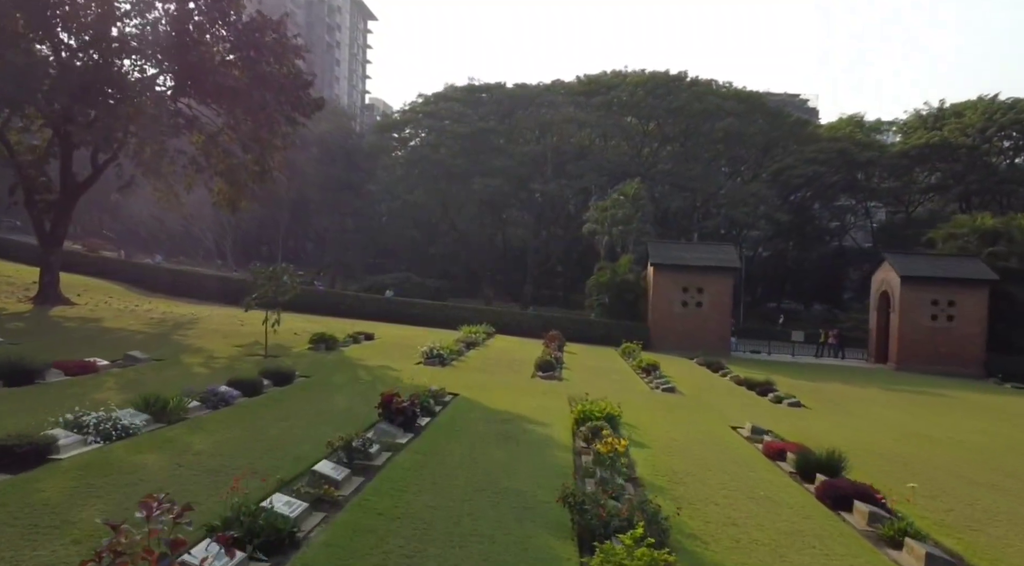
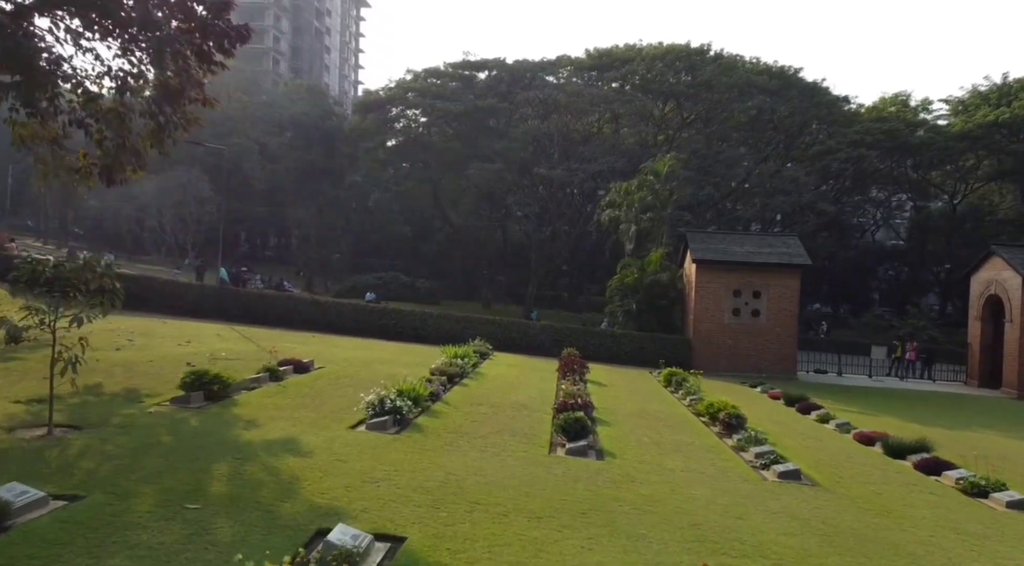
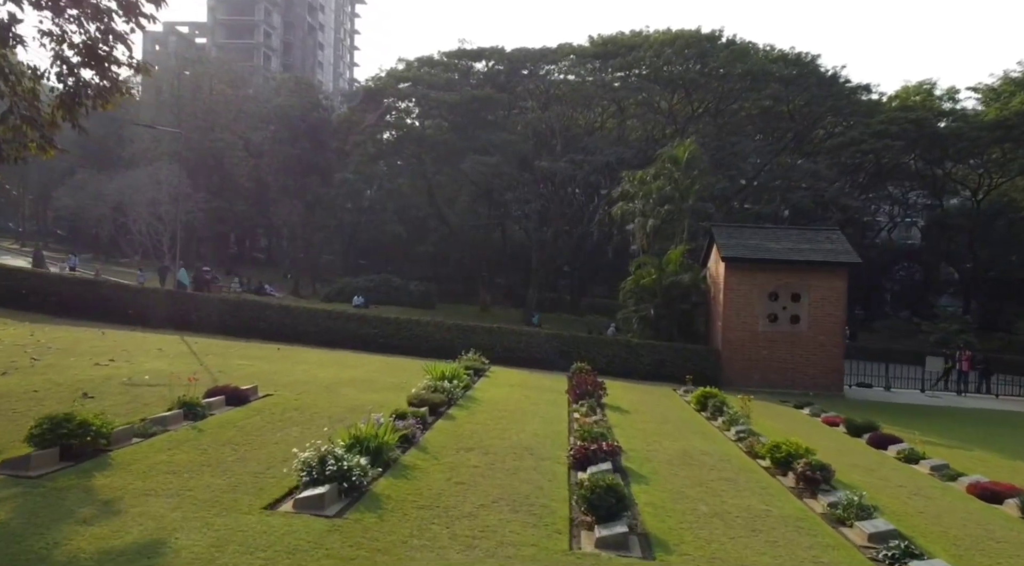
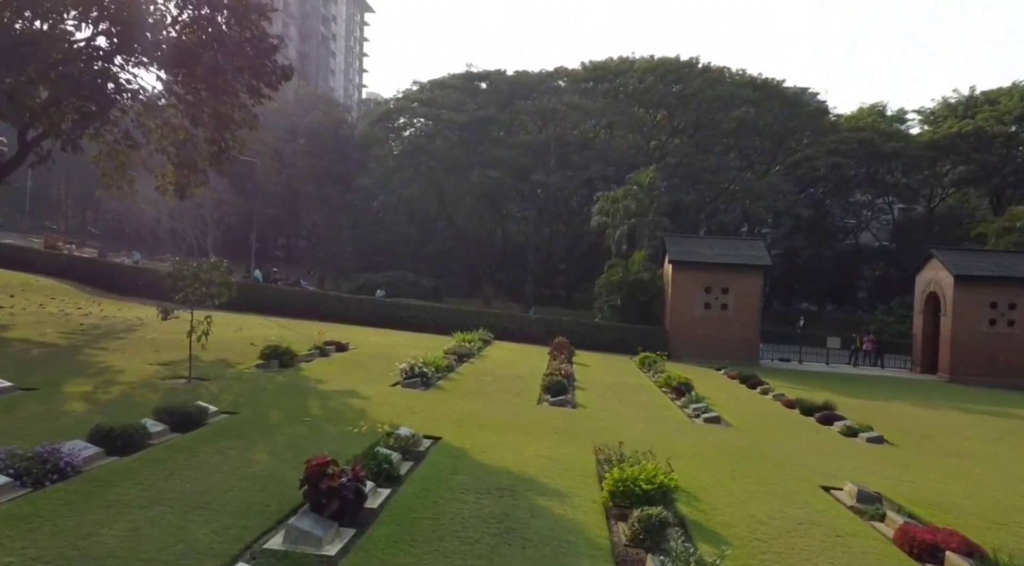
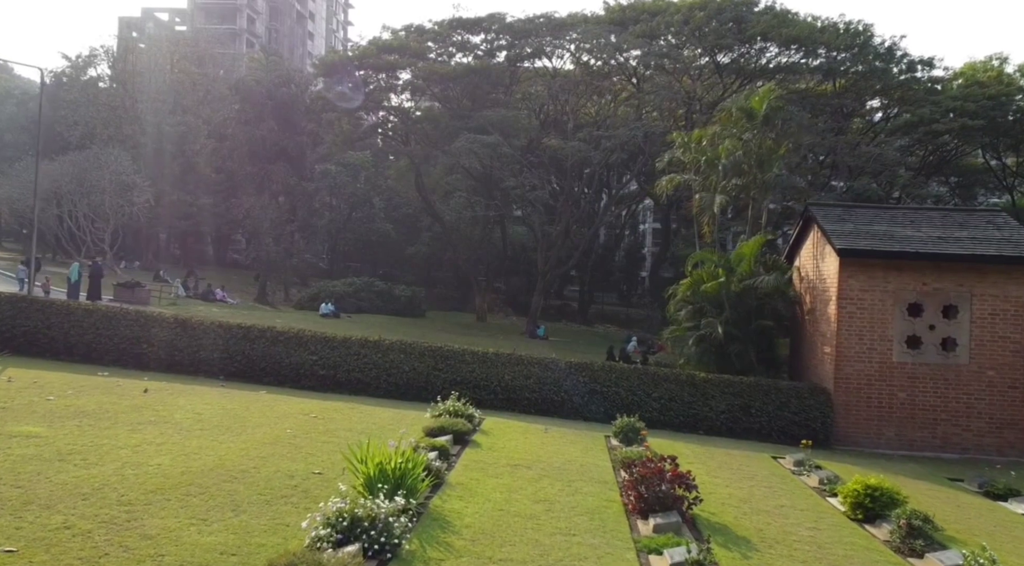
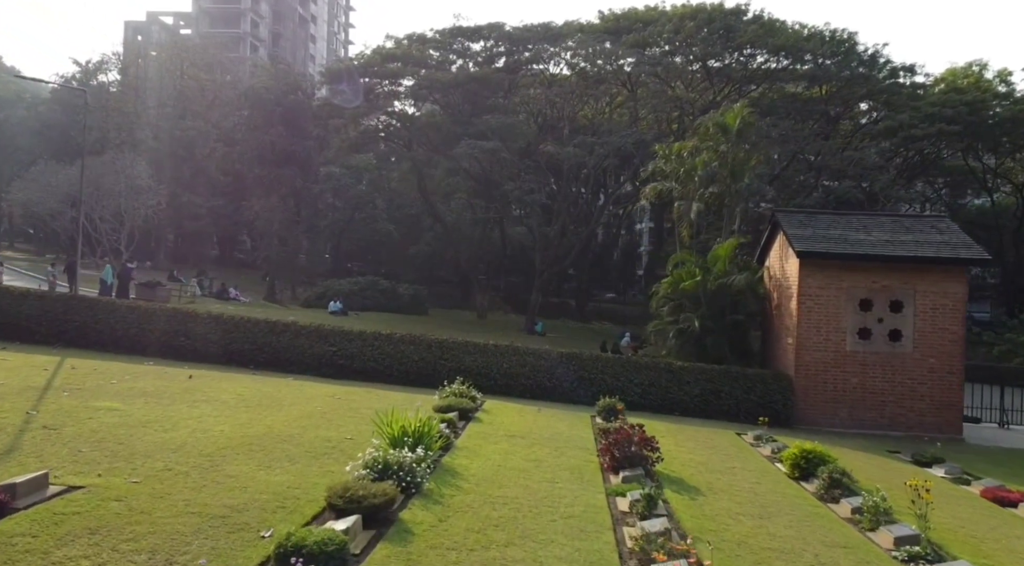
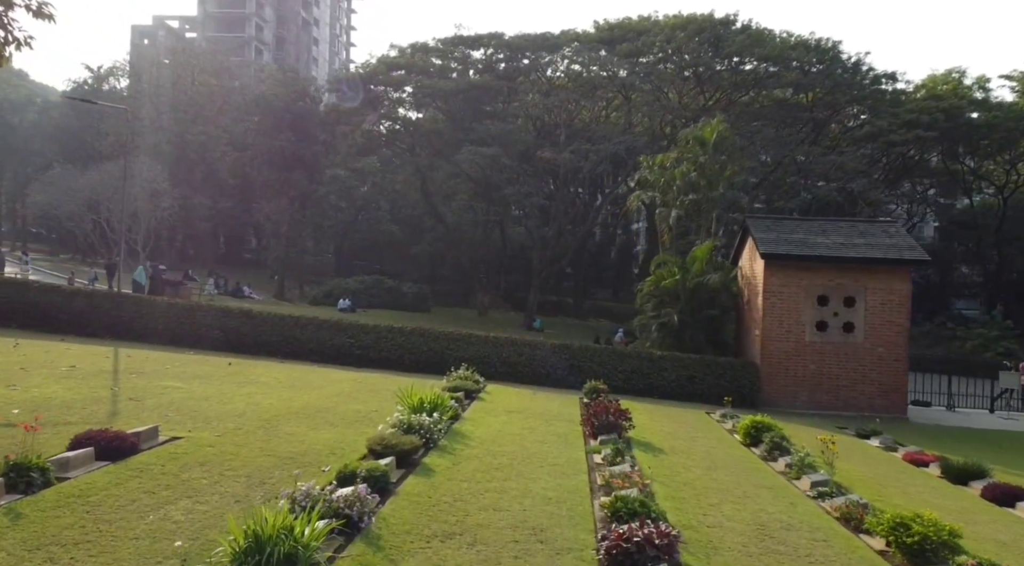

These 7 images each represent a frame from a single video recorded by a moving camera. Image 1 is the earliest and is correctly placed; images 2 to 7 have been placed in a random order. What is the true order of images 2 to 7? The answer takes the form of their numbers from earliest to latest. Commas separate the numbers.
4, 2, 3, 7, 6, 5
